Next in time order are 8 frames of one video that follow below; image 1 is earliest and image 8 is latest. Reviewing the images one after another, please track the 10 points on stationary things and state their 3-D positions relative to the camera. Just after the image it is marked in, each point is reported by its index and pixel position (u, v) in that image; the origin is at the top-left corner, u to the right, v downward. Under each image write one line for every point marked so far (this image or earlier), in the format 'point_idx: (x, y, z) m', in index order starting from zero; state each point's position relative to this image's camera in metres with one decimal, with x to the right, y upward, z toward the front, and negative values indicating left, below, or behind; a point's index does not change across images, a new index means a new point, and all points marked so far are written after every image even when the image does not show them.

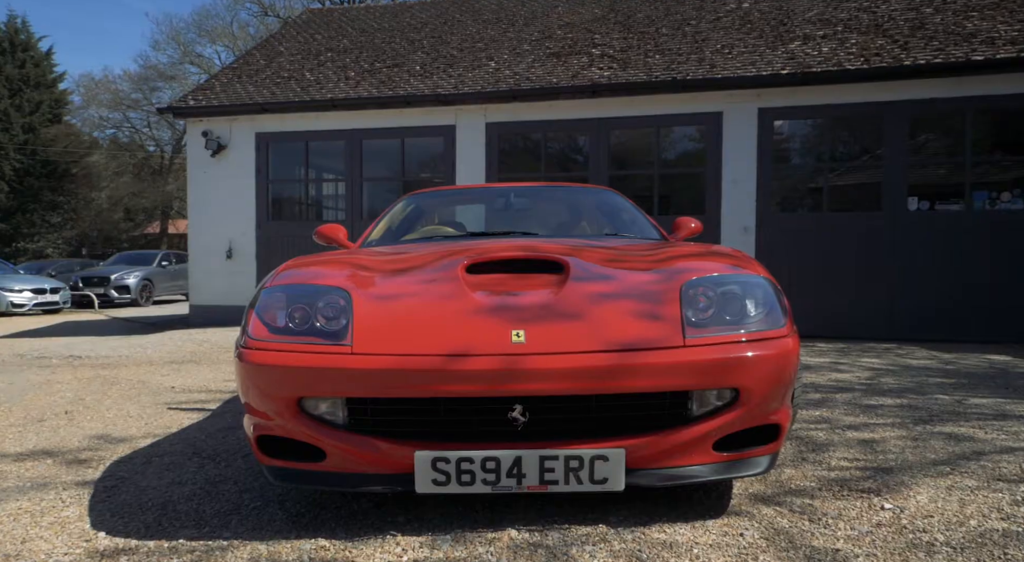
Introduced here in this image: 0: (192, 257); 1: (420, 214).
0: (-4.6, +0.2, +11.9) m
1: (-0.6, +0.5, +5.6) m
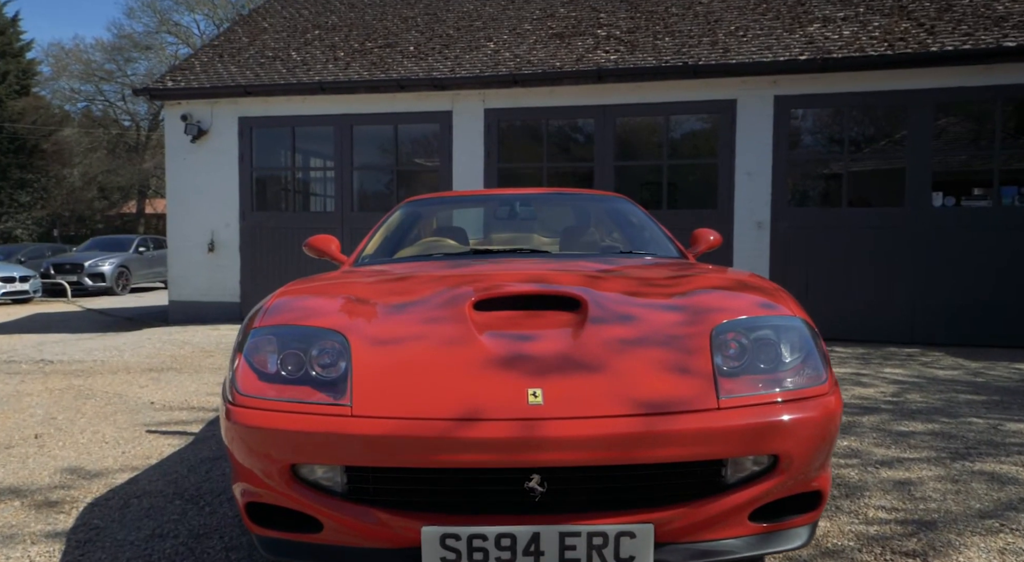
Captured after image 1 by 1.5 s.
0: (-4.7, +0.4, +11.4) m
1: (-0.6, +0.4, +5.2) m
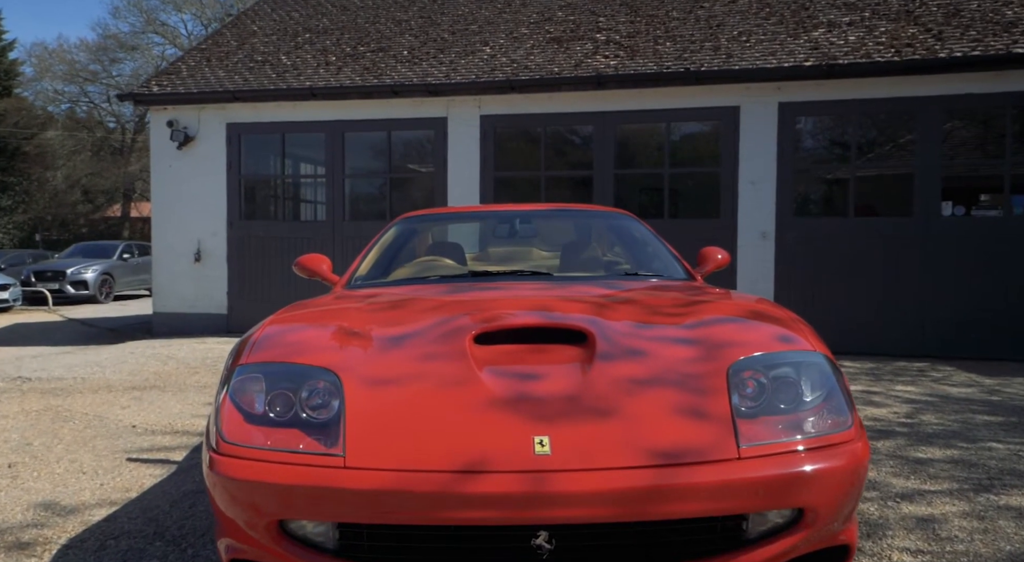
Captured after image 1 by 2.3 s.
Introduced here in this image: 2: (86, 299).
0: (-4.7, +0.3, +11.1) m
1: (-0.6, +0.3, +4.9) m
2: (-8.7, -0.4, +17.1) m
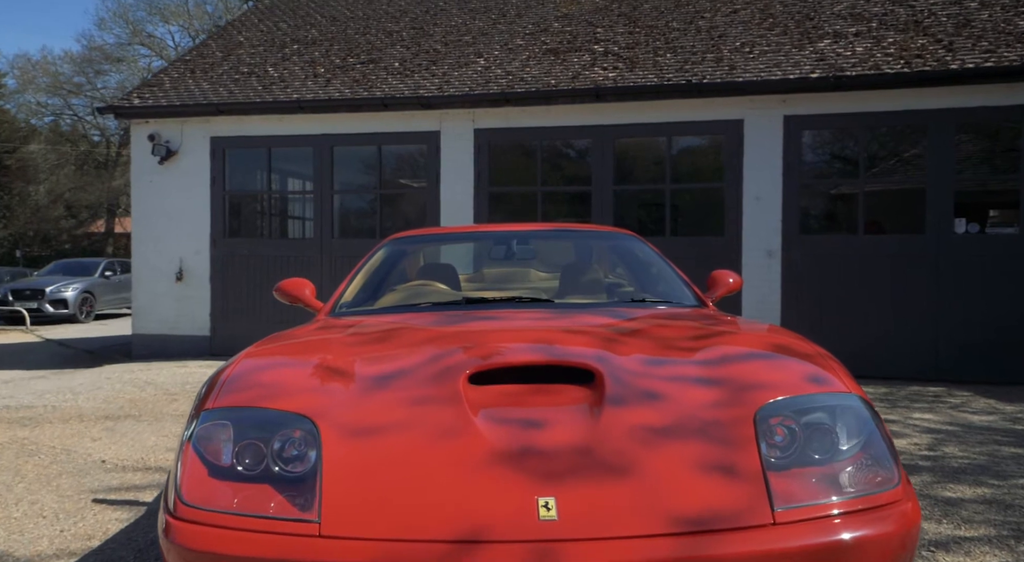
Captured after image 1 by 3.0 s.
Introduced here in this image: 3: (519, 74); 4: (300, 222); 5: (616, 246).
0: (-4.8, 0.0, +10.7) m
1: (-0.6, +0.1, +4.6) m
2: (-8.9, -0.7, +16.7) m
3: (+0.1, +2.5, +9.9) m
4: (-2.6, +0.7, +10.4) m
5: (+0.6, +0.2, +4.7) m
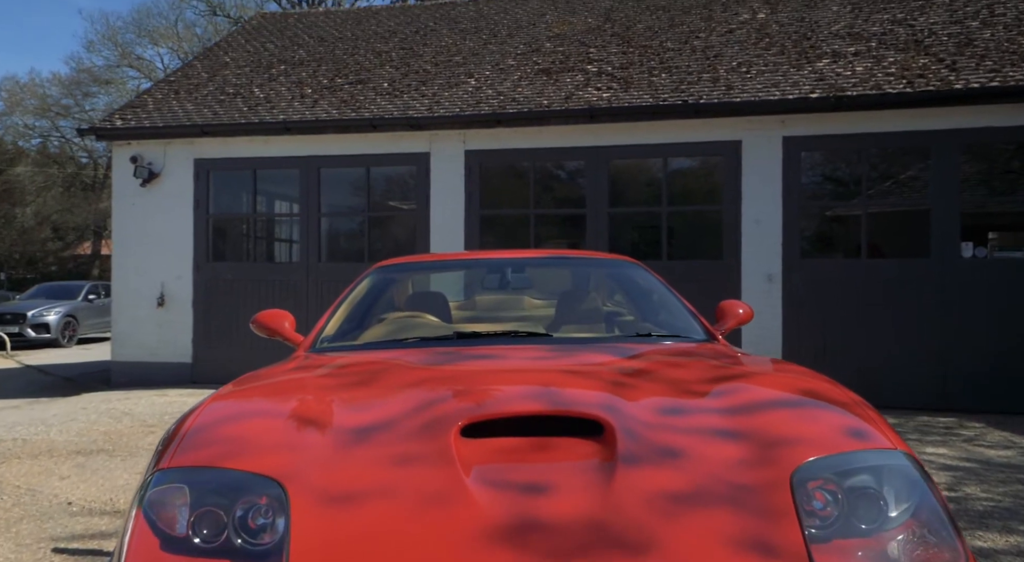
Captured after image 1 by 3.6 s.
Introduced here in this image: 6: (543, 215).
0: (-4.9, -0.3, +10.4) m
1: (-0.6, 0.0, +4.3) m
2: (-9.0, -1.2, +16.3) m
3: (0.0, +2.2, +9.7) m
4: (-2.7, +0.4, +10.1) m
5: (+0.5, 0.0, +4.4) m
6: (+0.4, +0.7, +9.4) m
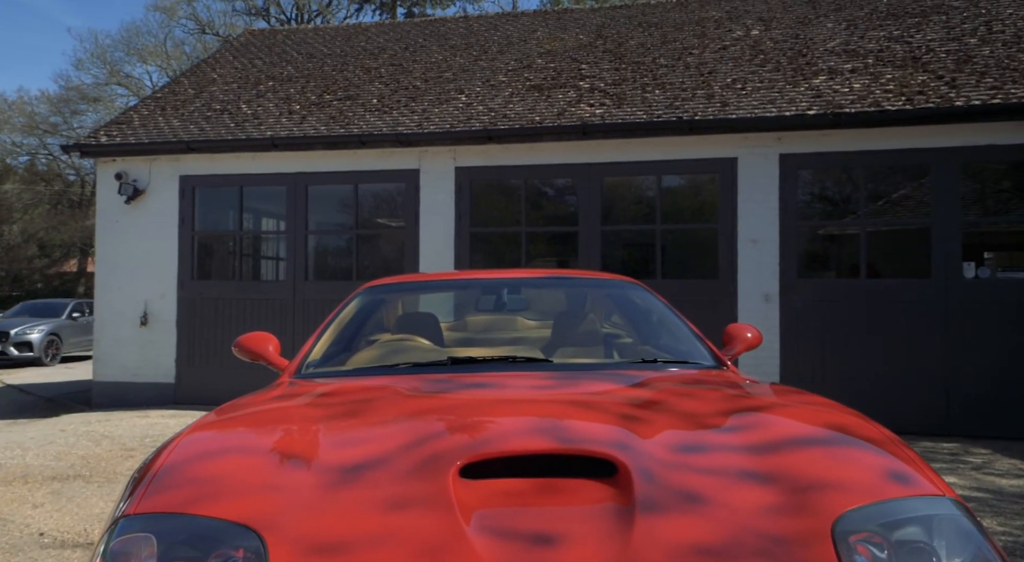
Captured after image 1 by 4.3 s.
0: (-5.0, -0.5, +10.2) m
1: (-0.7, -0.1, +4.1) m
2: (-9.2, -1.5, +16.0) m
3: (-0.1, +1.9, +9.5) m
4: (-2.8, +0.2, +9.9) m
5: (+0.5, -0.1, +4.2) m
6: (+0.3, +0.5, +9.3) m
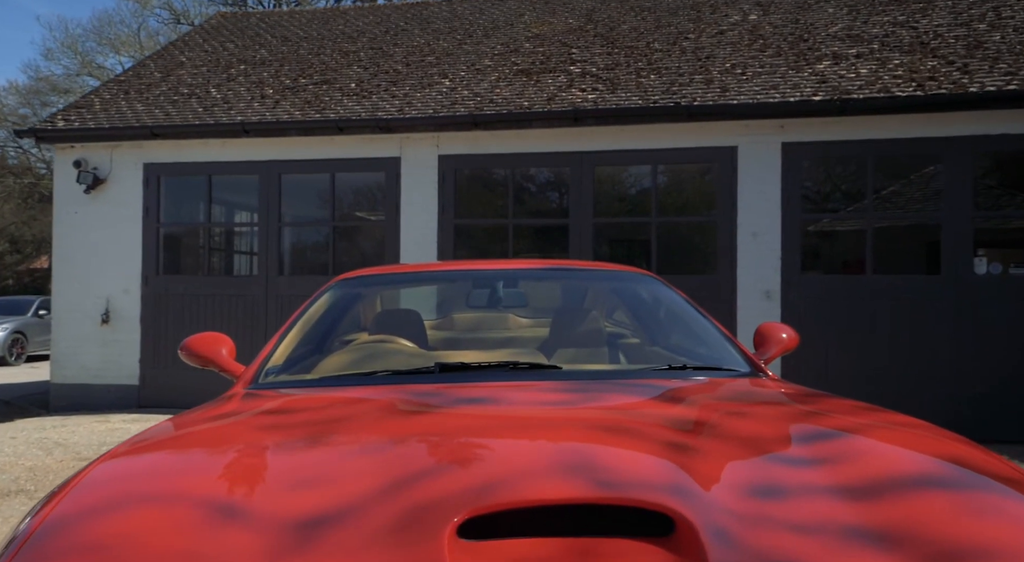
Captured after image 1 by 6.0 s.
0: (-5.2, -0.5, +9.5) m
1: (-0.7, -0.1, +3.6) m
2: (-9.5, -1.5, +15.2) m
3: (-0.3, +2.0, +9.0) m
4: (-3.0, +0.3, +9.3) m
5: (+0.5, 0.0, +3.7) m
6: (+0.1, +0.6, +8.8) m
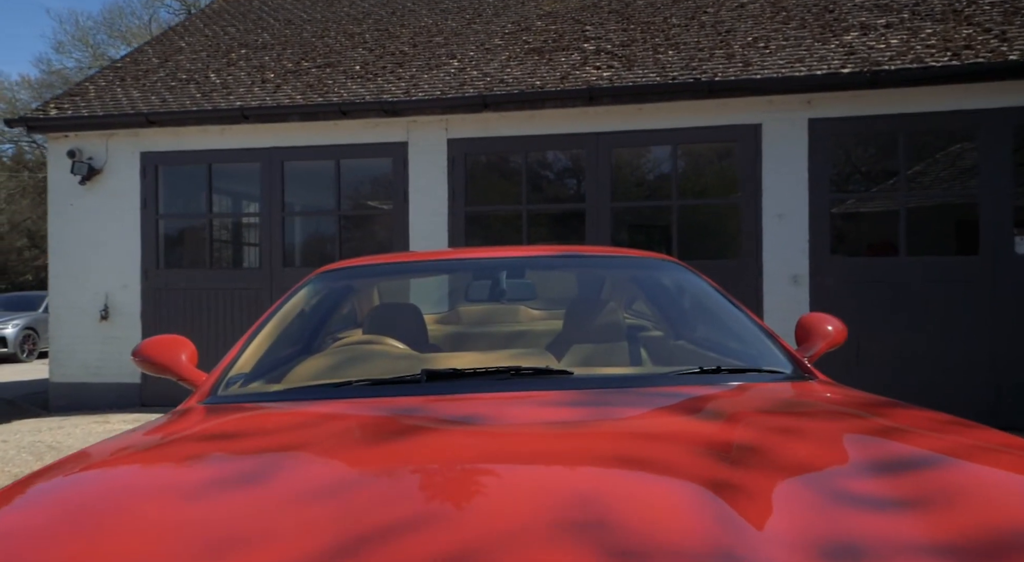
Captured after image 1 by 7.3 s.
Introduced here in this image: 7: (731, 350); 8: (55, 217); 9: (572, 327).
0: (-5.0, -0.4, +9.2) m
1: (-0.7, -0.1, +3.2) m
2: (-9.2, -1.4, +15.1) m
3: (-0.1, +2.1, +8.6) m
4: (-2.8, +0.3, +9.0) m
5: (+0.5, 0.0, +3.3) m
6: (+0.2, +0.7, +8.4) m
7: (+0.7, -0.2, +2.8) m
8: (-5.0, +0.7, +9.3) m
9: (+0.2, -0.2, +3.0) m
